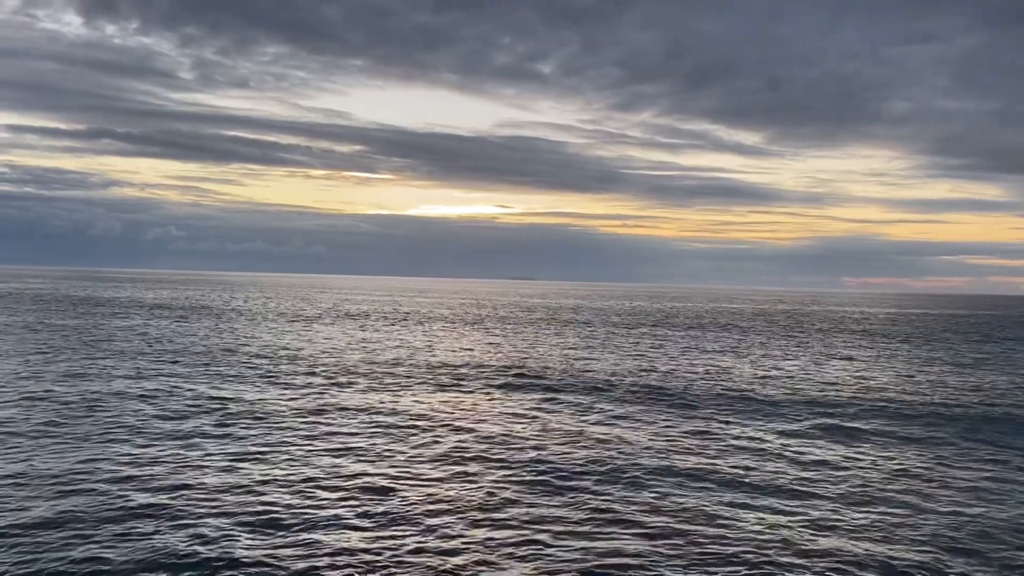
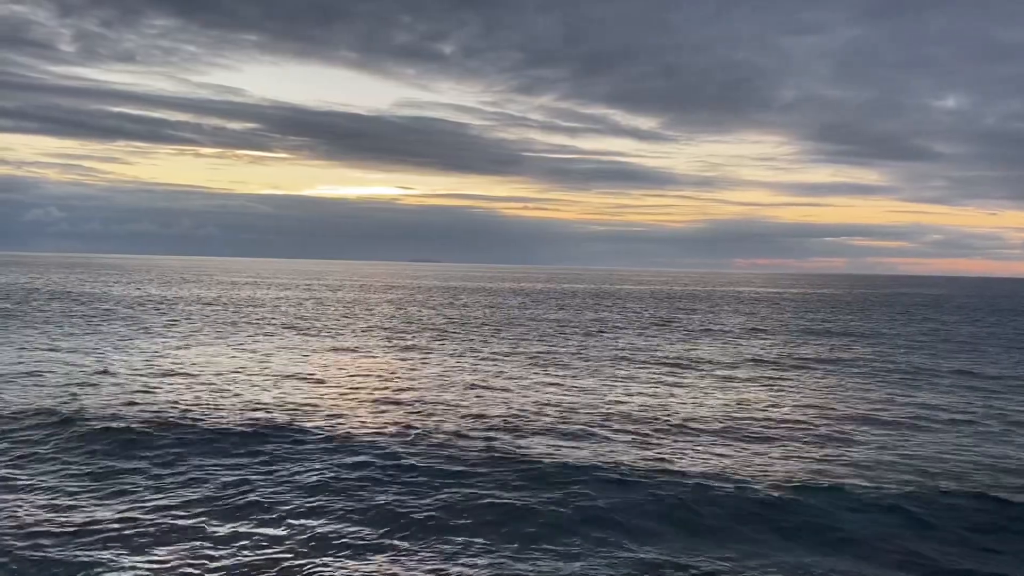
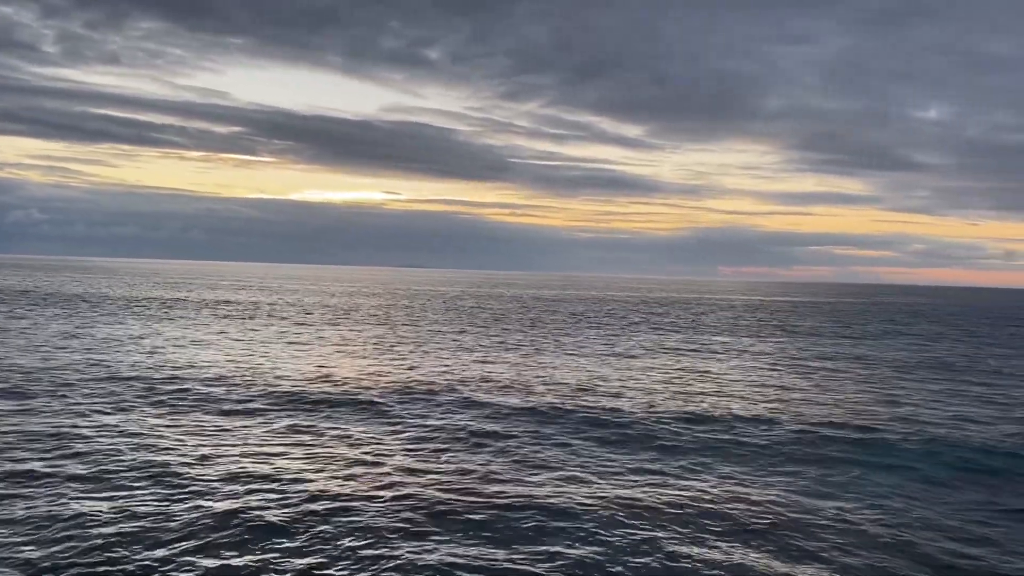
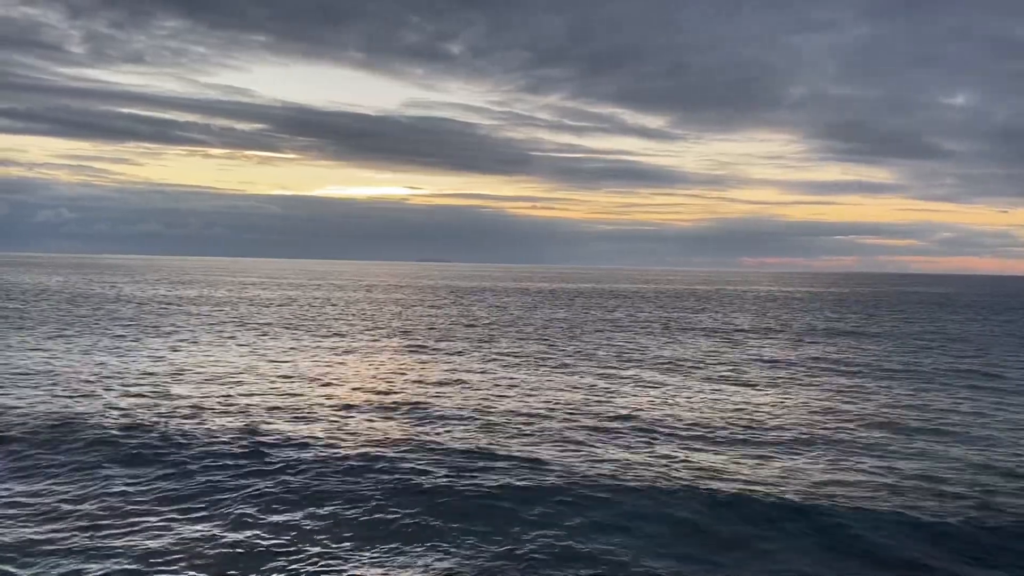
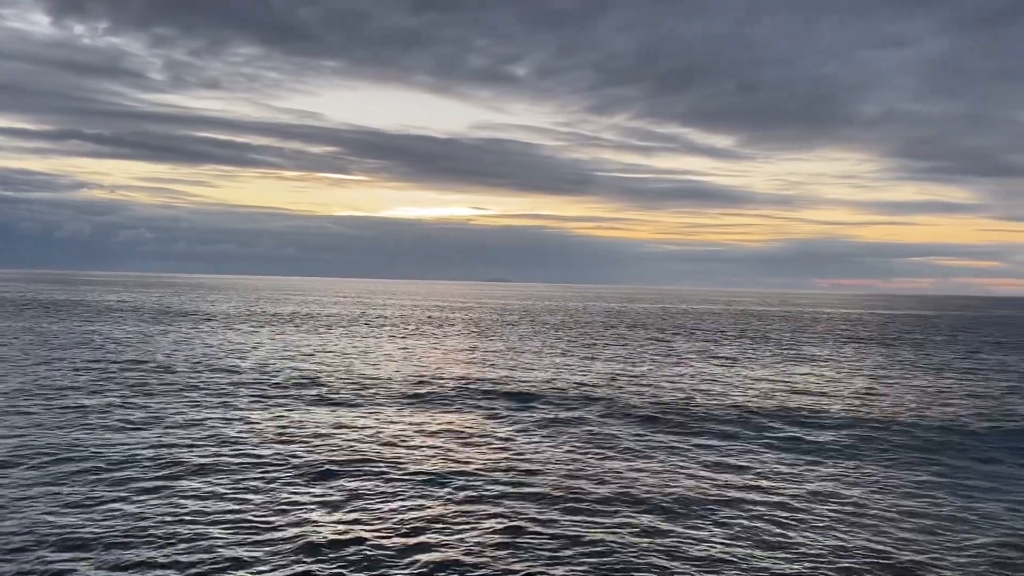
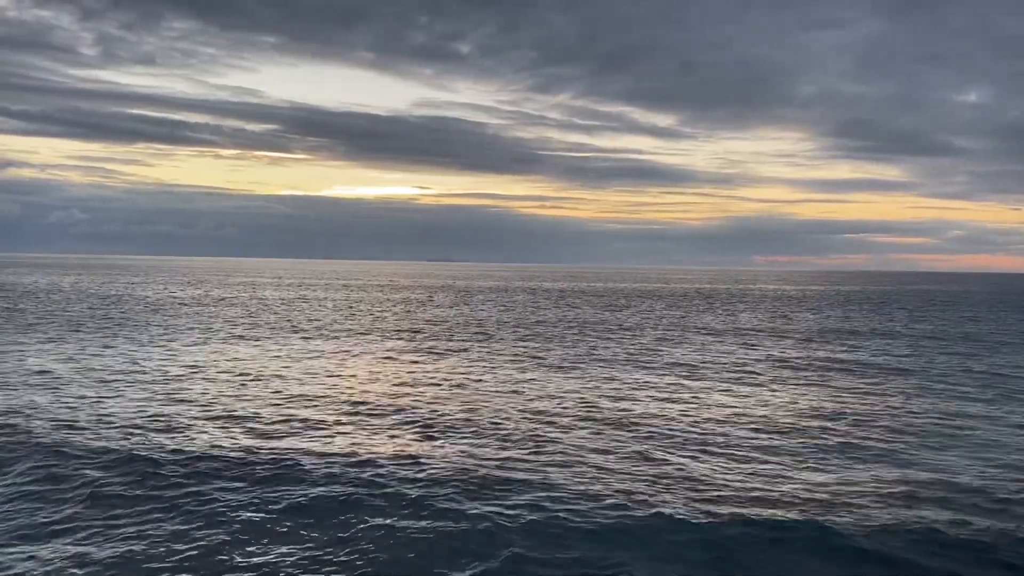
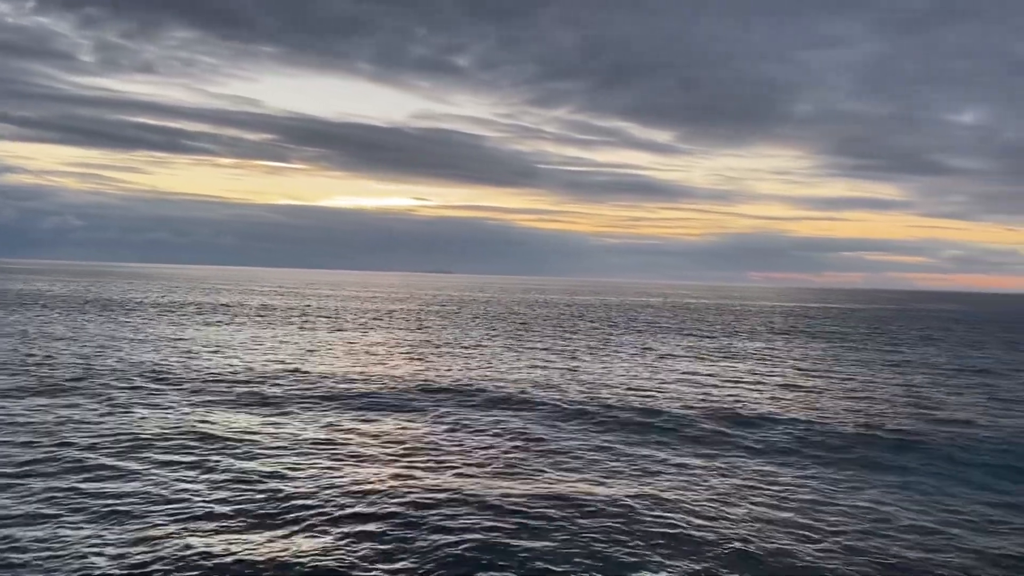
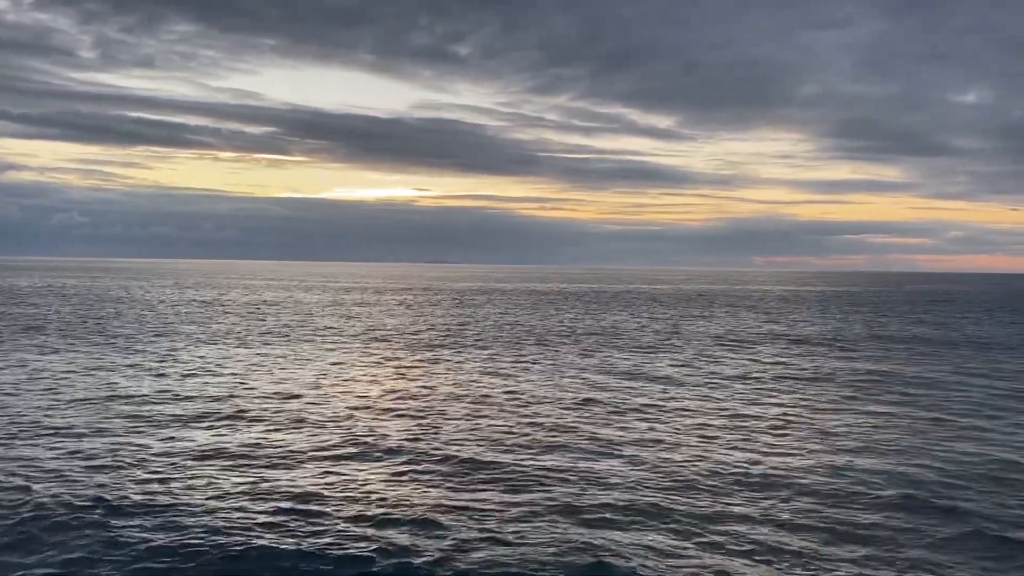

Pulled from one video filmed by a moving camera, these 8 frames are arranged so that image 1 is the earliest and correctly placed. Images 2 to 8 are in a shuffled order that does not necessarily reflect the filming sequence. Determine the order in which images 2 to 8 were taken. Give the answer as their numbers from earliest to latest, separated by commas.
5, 7, 3, 2, 4, 6, 8
